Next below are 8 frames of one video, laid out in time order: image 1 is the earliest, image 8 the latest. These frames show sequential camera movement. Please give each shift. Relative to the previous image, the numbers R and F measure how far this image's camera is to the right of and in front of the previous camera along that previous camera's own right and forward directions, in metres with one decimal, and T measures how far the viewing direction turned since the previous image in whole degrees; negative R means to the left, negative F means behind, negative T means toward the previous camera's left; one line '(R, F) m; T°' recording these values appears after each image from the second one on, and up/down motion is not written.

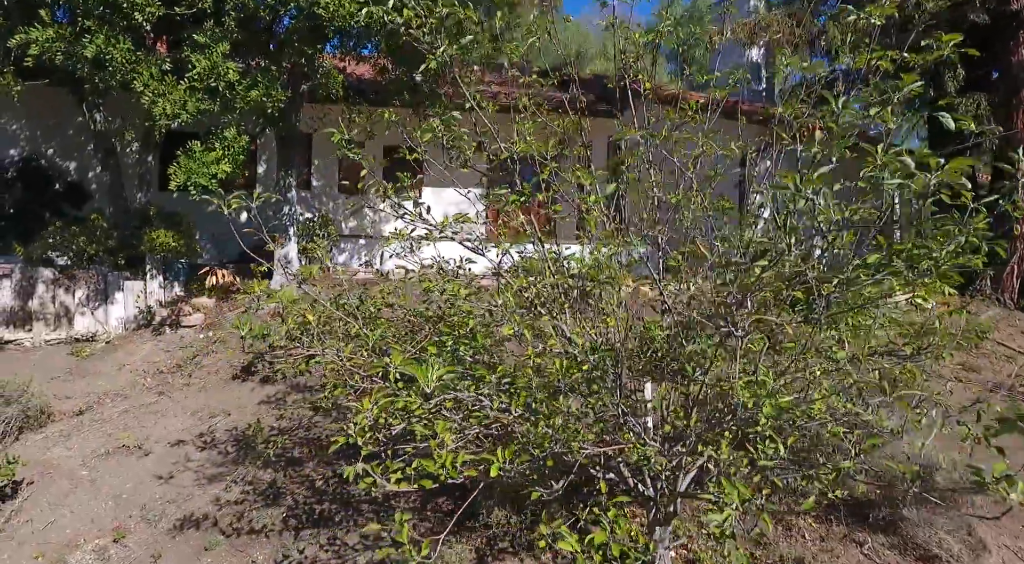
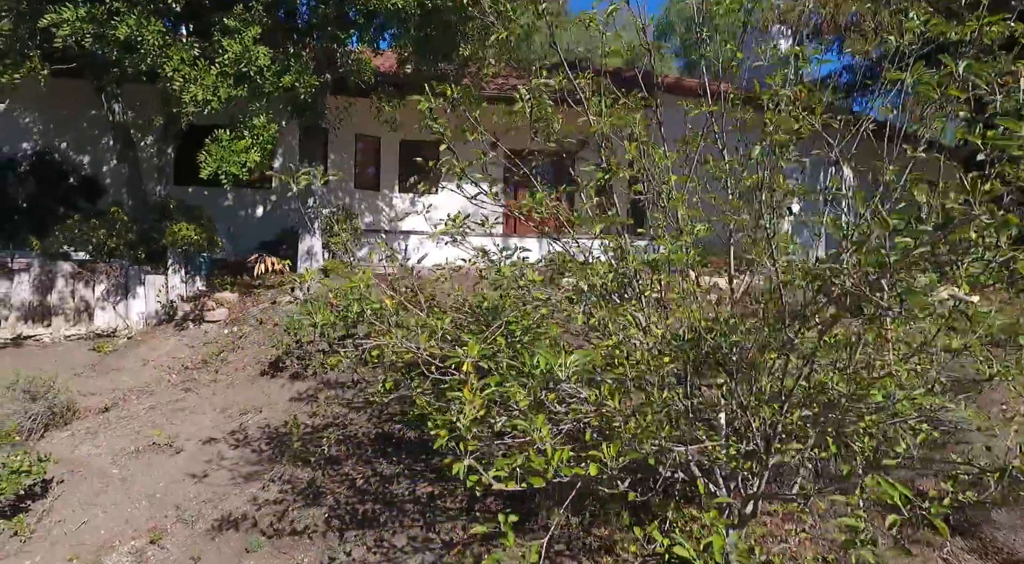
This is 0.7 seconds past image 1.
(-0.4, +0.2) m; 0°
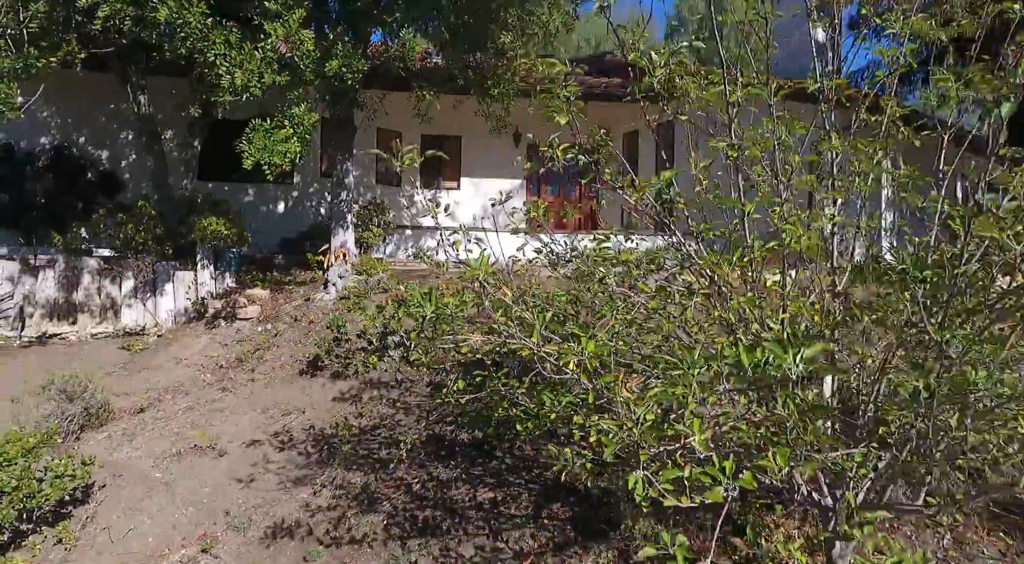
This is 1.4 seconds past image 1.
(-0.5, +0.3) m; 0°
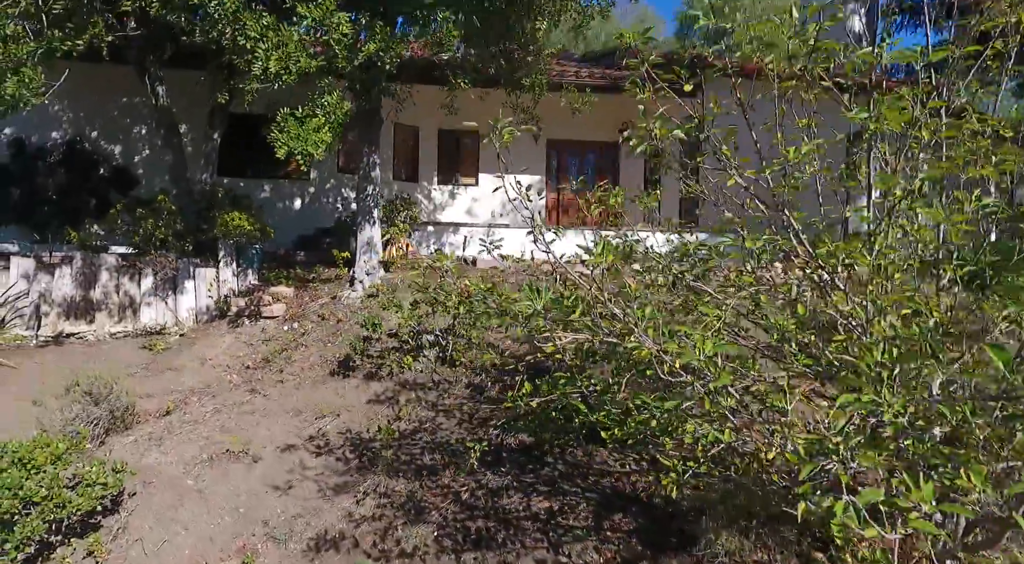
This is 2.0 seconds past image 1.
(-0.4, +0.3) m; 0°
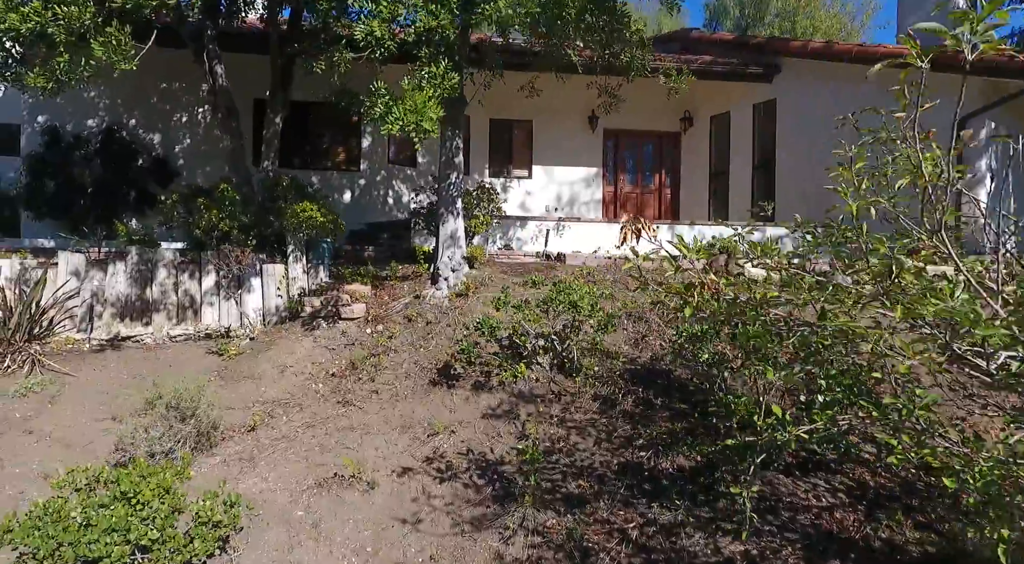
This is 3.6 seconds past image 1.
(-1.0, +0.7) m; 0°
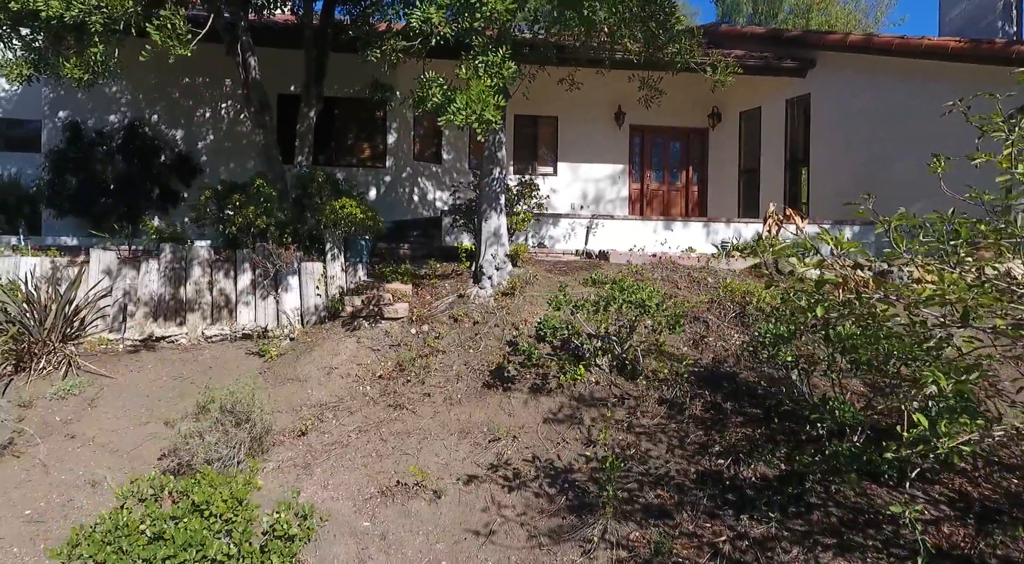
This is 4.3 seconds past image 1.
(-0.5, +0.2) m; 0°
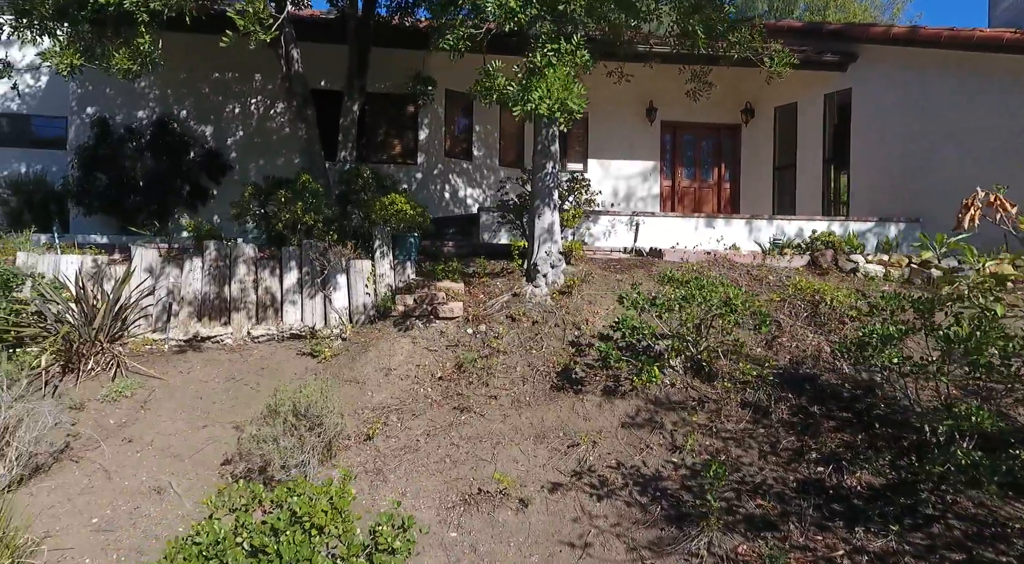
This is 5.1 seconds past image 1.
(-0.5, +0.2) m; 0°
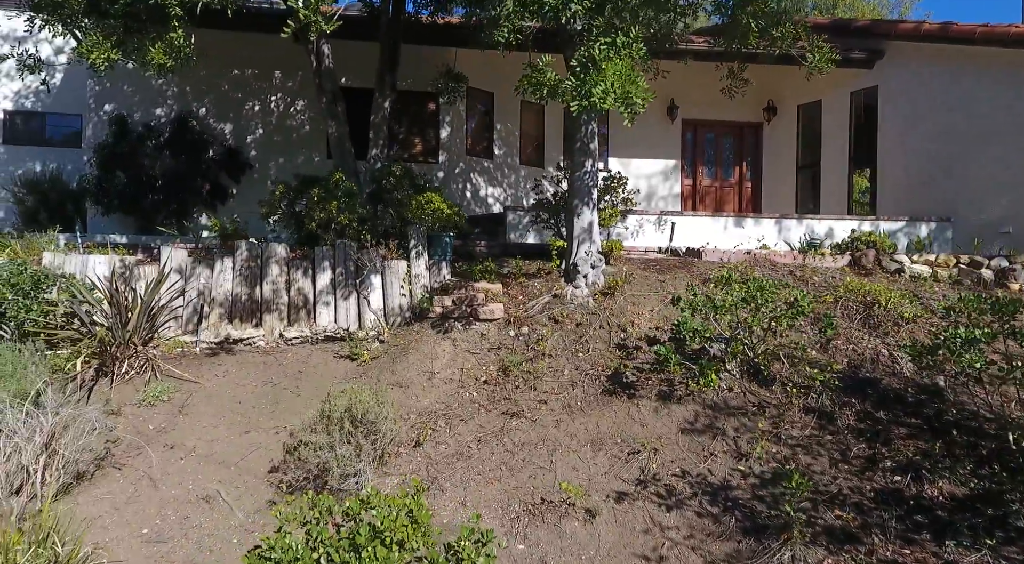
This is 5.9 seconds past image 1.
(-0.4, +0.1) m; 0°
